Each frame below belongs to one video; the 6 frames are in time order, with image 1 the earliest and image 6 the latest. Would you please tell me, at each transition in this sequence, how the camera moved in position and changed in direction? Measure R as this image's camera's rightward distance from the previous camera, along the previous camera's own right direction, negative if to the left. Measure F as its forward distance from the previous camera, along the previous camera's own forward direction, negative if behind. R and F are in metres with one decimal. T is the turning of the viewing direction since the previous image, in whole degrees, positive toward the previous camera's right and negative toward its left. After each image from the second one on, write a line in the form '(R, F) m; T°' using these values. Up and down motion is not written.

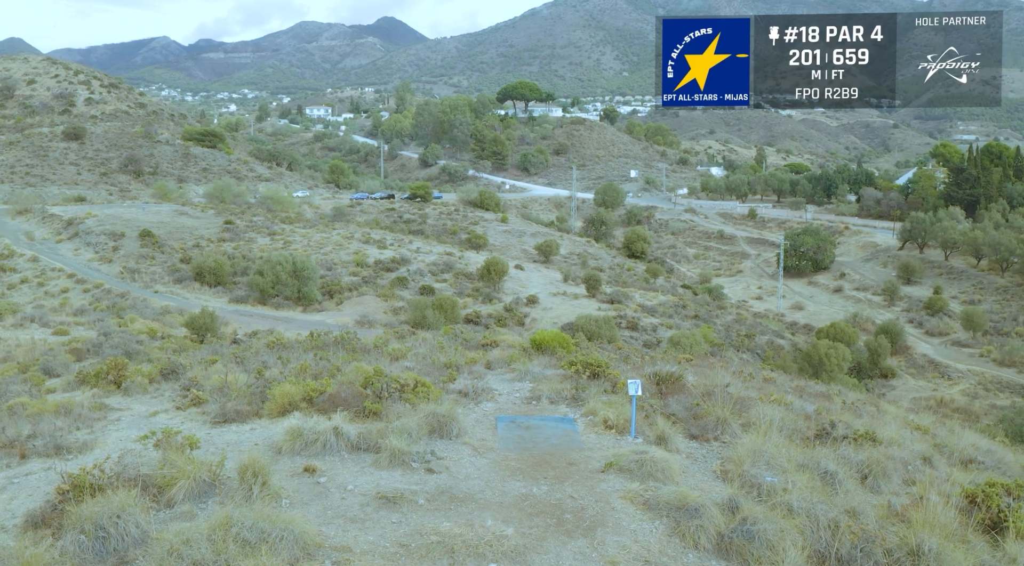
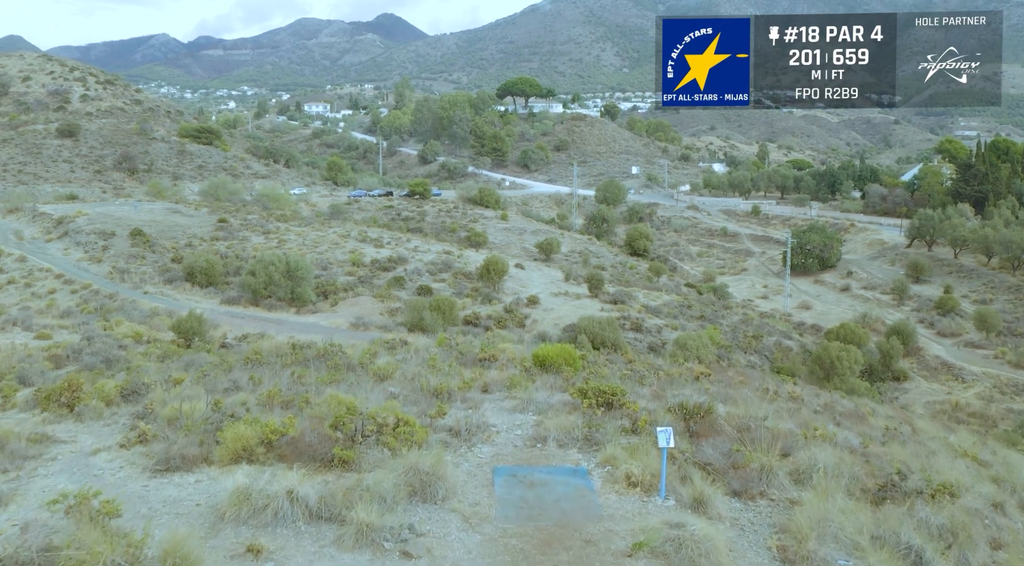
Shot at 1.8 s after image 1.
(0.0, +0.8) m; 0°
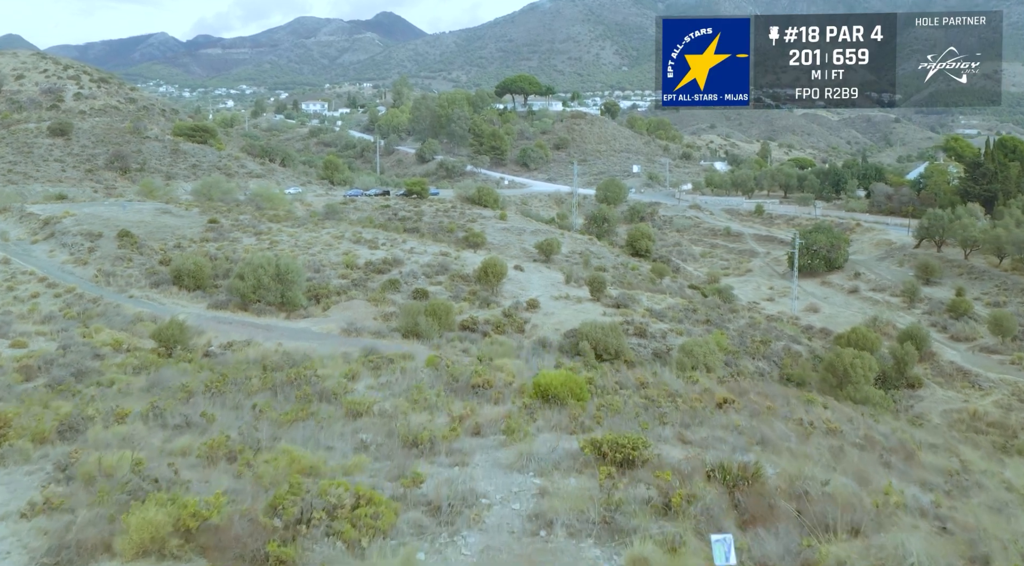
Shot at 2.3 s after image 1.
(0.0, +0.9) m; 0°
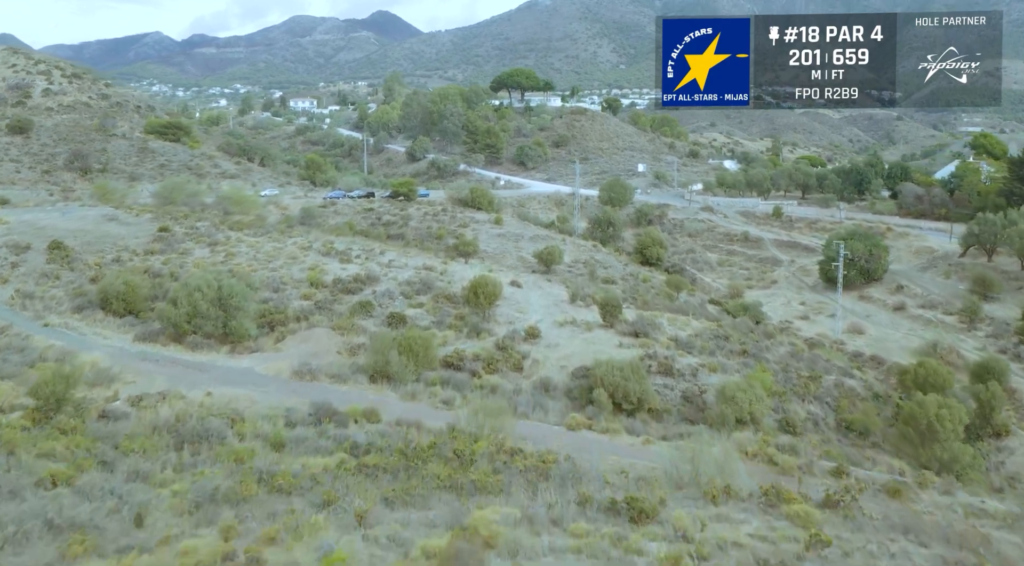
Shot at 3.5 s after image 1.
(0.0, +4.4) m; 0°
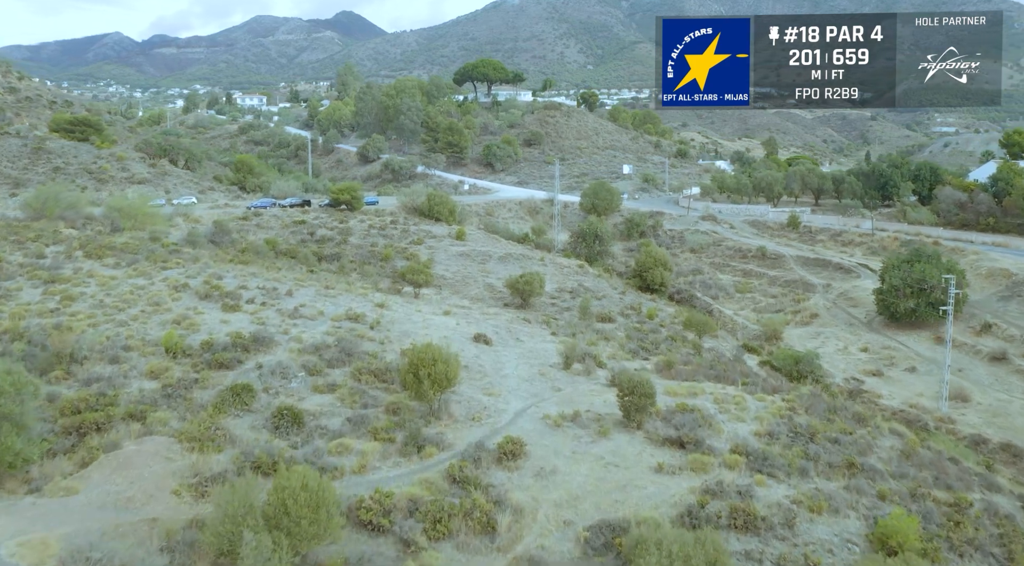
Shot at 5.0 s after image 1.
(+0.1, +8.1) m; +2°
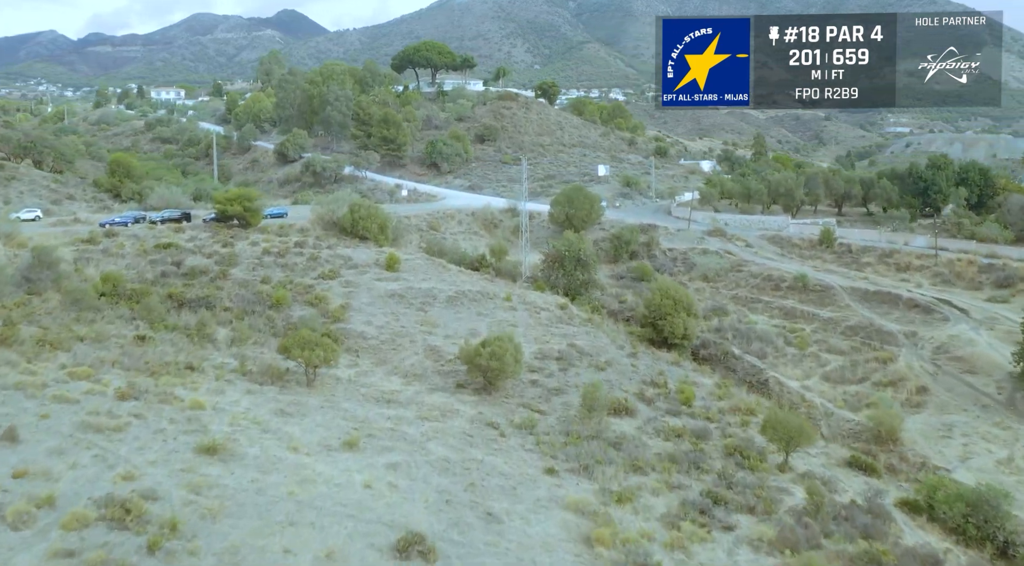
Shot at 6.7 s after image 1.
(-0.2, +9.5) m; +3°
